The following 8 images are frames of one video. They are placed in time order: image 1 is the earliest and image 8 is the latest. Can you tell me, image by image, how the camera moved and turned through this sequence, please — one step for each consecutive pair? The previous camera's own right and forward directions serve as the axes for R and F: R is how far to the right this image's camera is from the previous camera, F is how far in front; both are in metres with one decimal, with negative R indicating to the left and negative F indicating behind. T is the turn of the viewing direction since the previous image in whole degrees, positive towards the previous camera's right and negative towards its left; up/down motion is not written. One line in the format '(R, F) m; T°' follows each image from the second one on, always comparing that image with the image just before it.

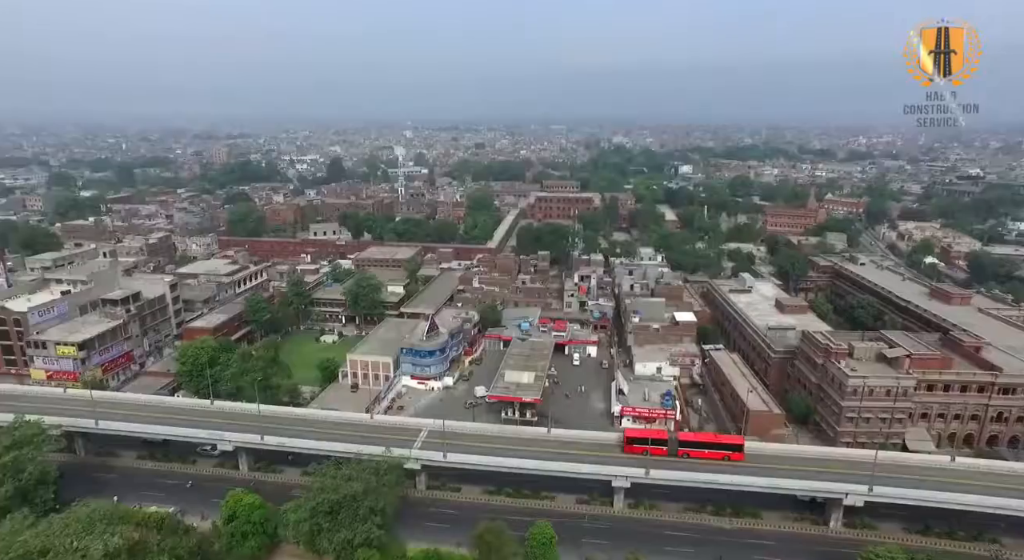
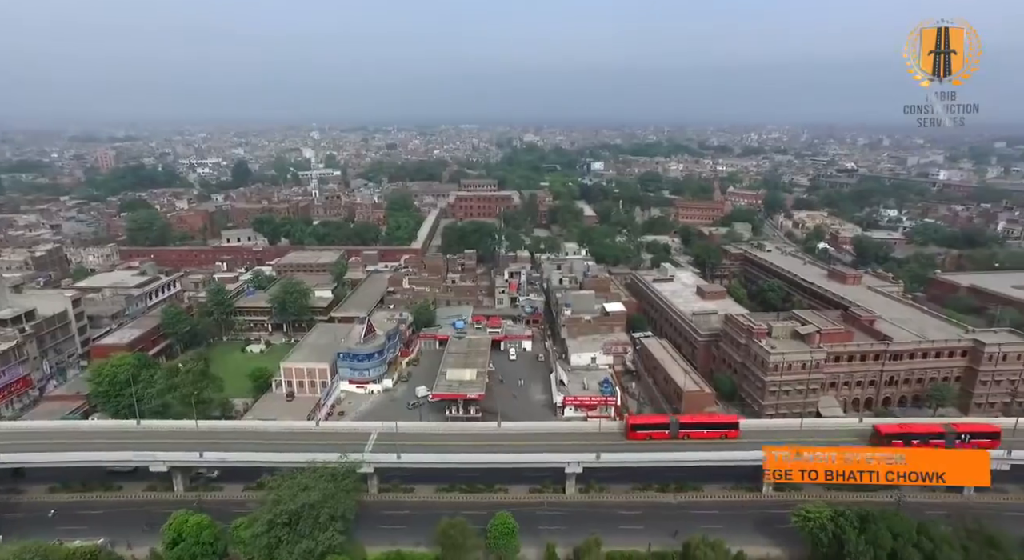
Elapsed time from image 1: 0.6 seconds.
(-1.6, -0.4) m; +8°
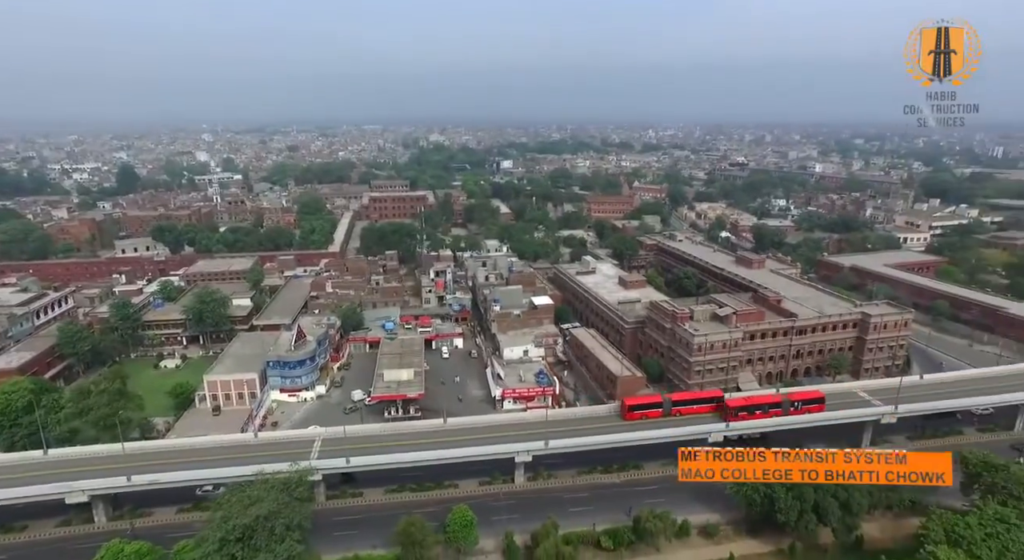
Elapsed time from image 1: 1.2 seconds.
(-1.7, -0.4) m; +9°
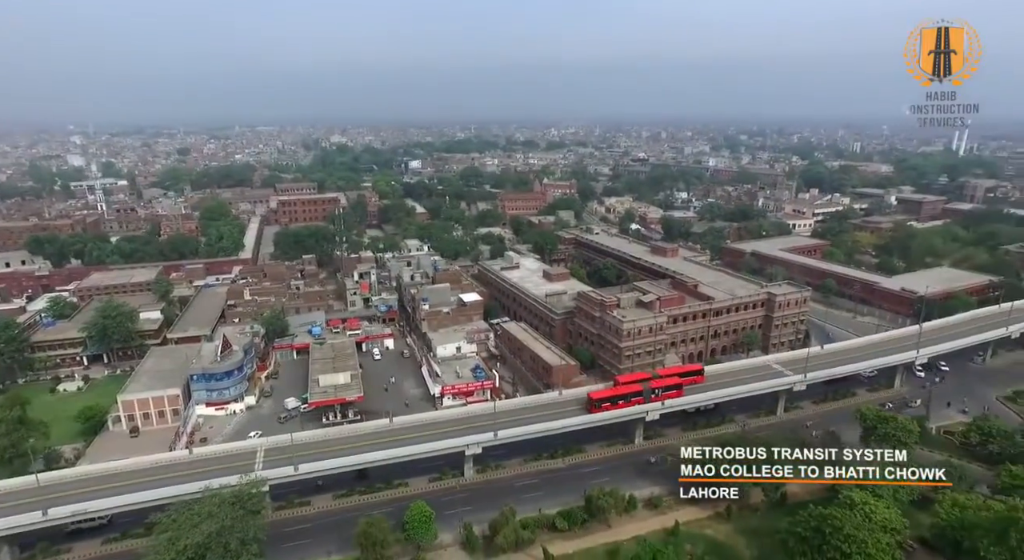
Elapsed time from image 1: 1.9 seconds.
(-1.8, -0.4) m; +9°
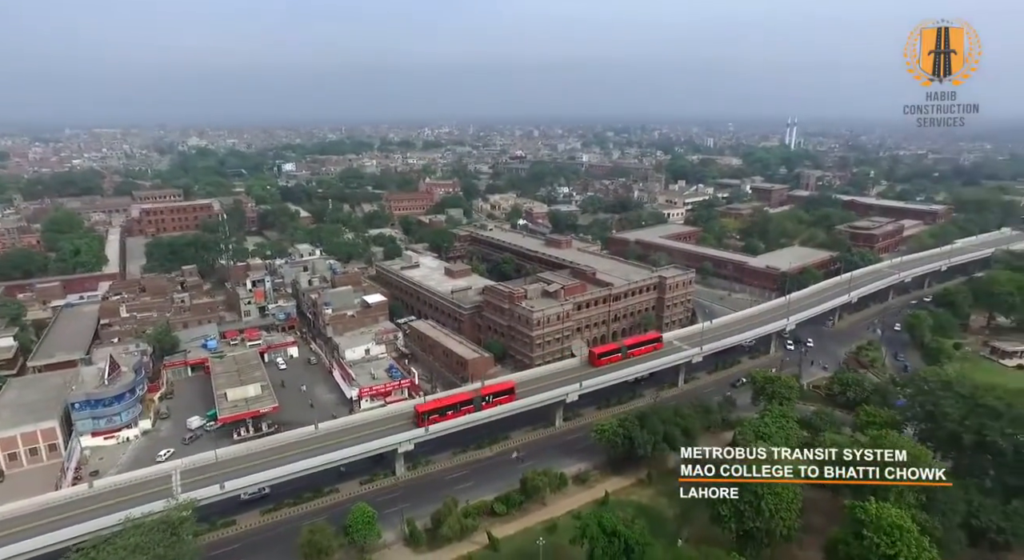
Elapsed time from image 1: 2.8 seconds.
(-2.2, -0.5) m; +11°
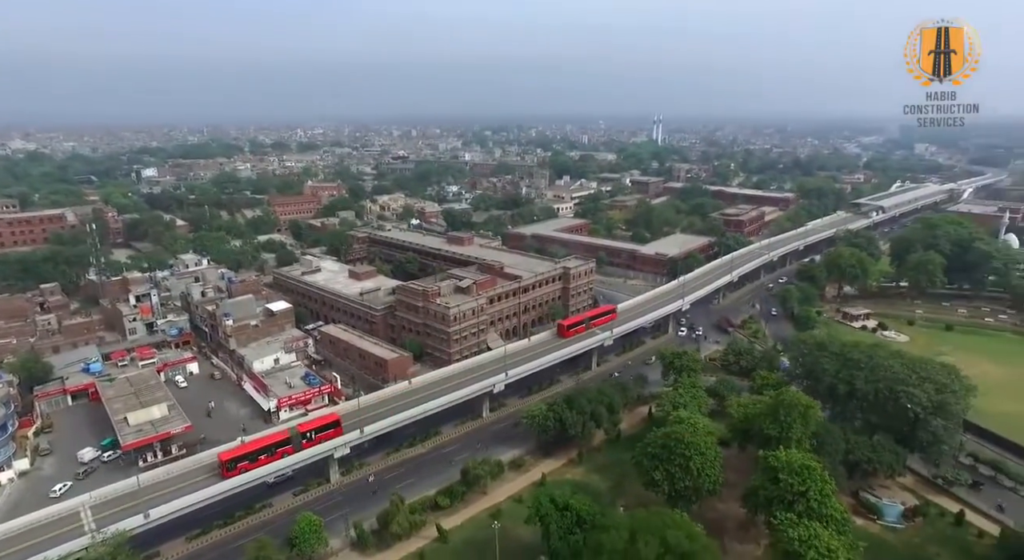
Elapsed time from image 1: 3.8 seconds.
(-2.3, -0.4) m; +11°
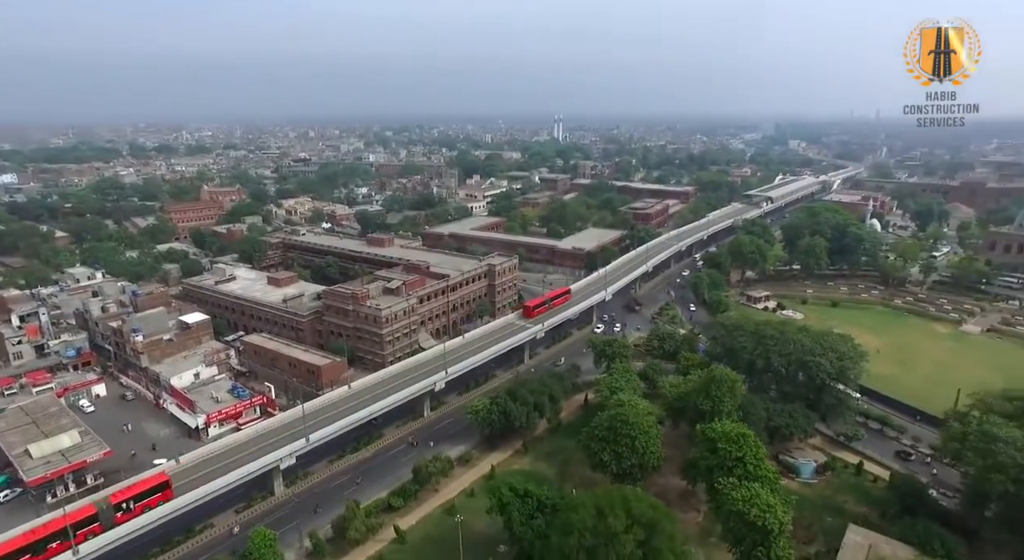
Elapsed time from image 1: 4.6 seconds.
(-1.8, -0.4) m; +9°
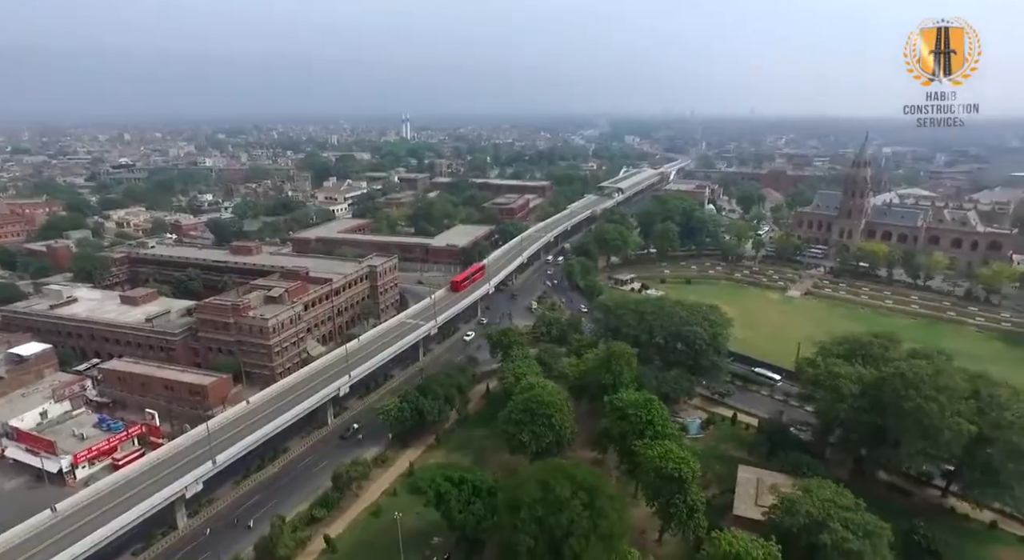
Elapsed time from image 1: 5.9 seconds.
(-2.7, -0.4) m; +14°
